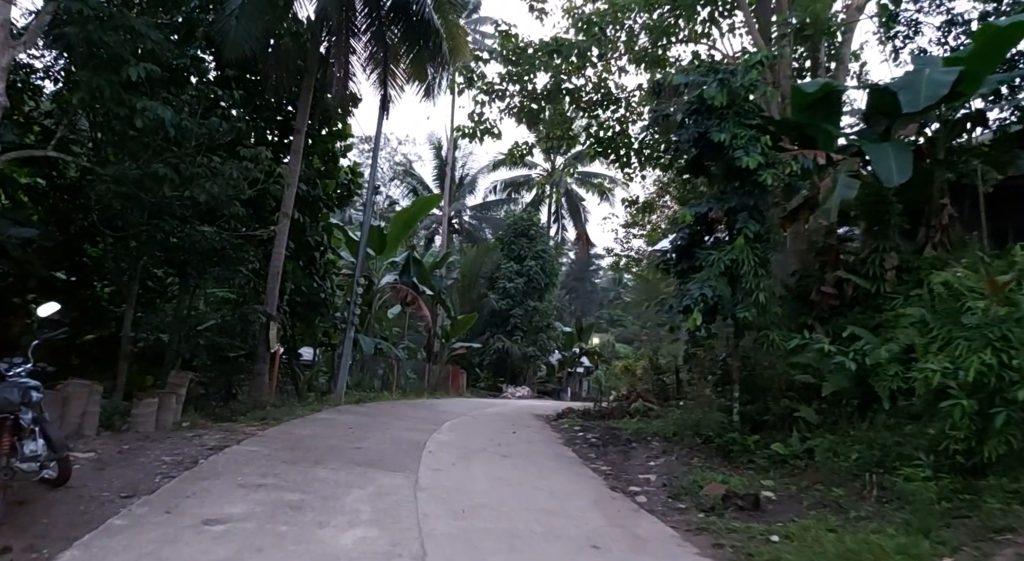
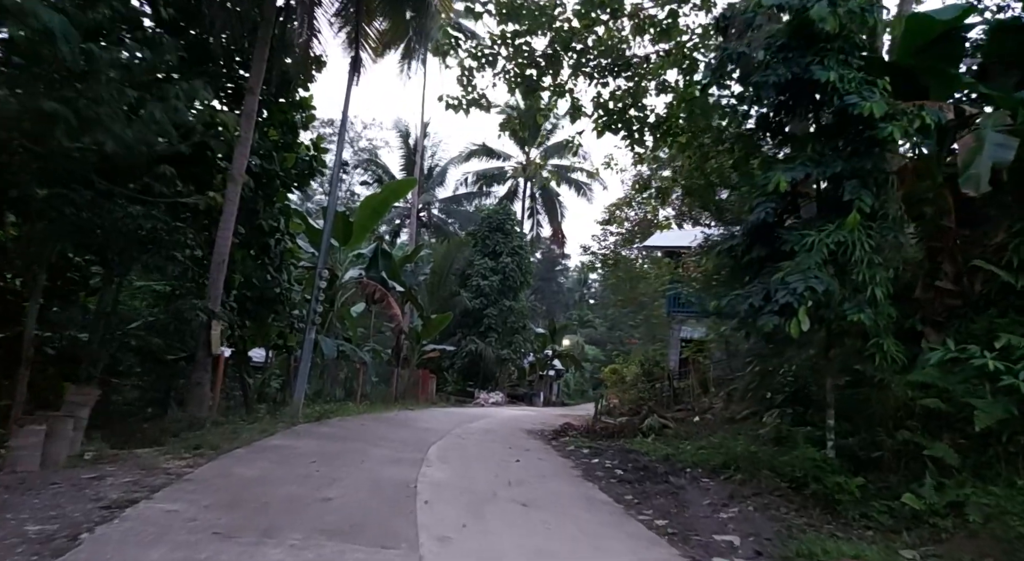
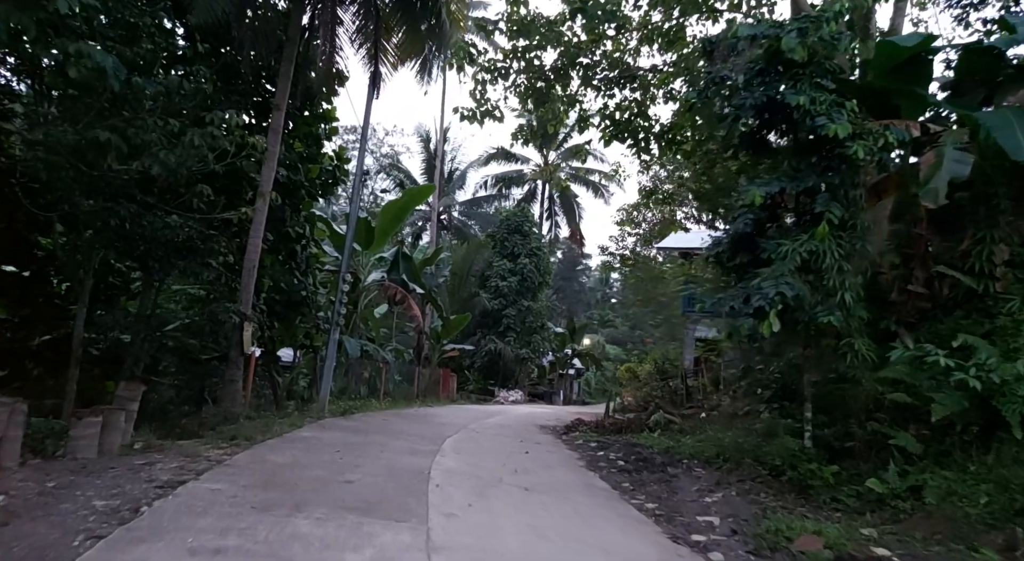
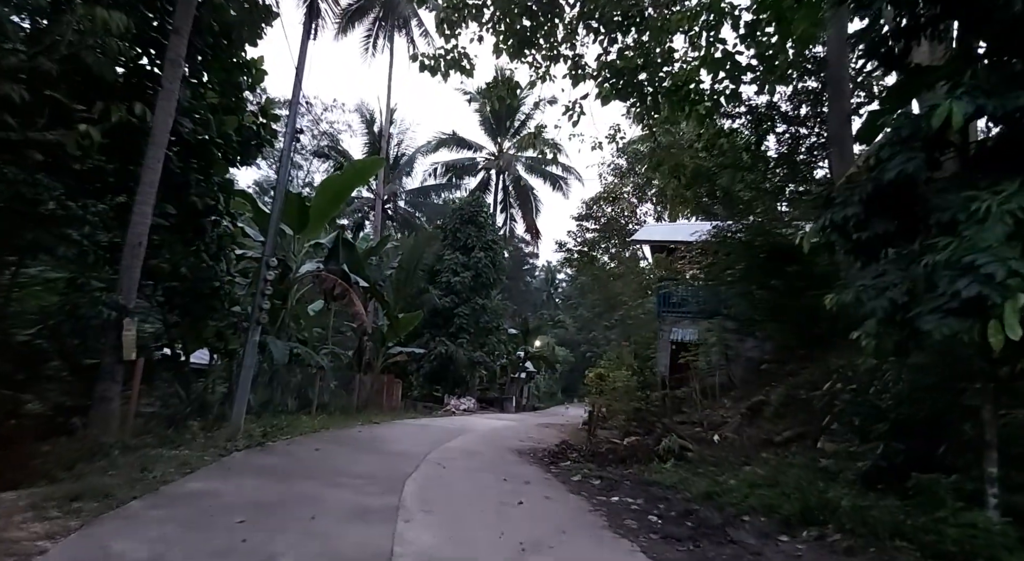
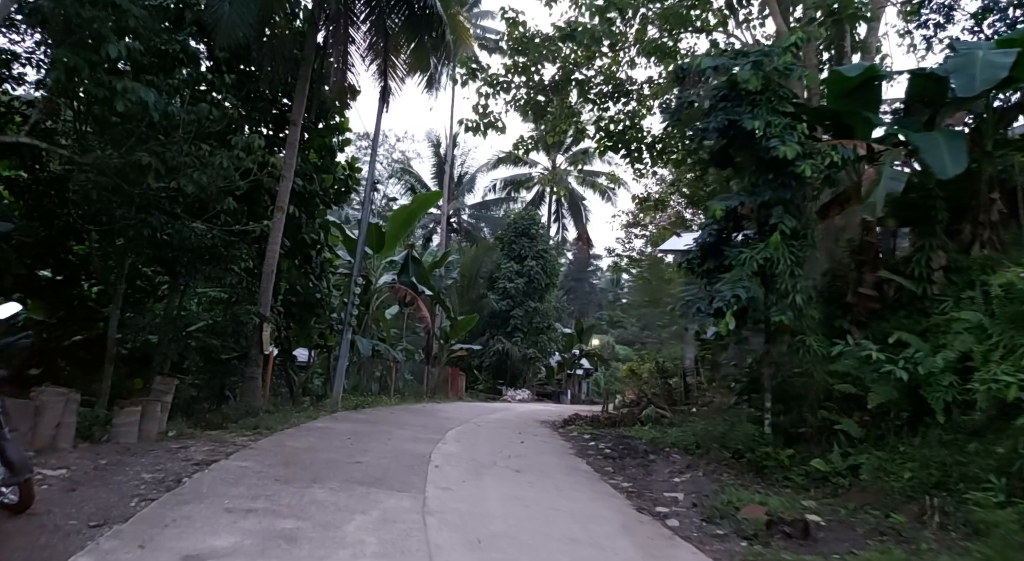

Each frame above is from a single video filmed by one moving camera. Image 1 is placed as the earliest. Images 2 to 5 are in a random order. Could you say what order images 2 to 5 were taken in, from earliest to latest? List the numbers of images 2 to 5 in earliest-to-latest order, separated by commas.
5, 3, 2, 4
